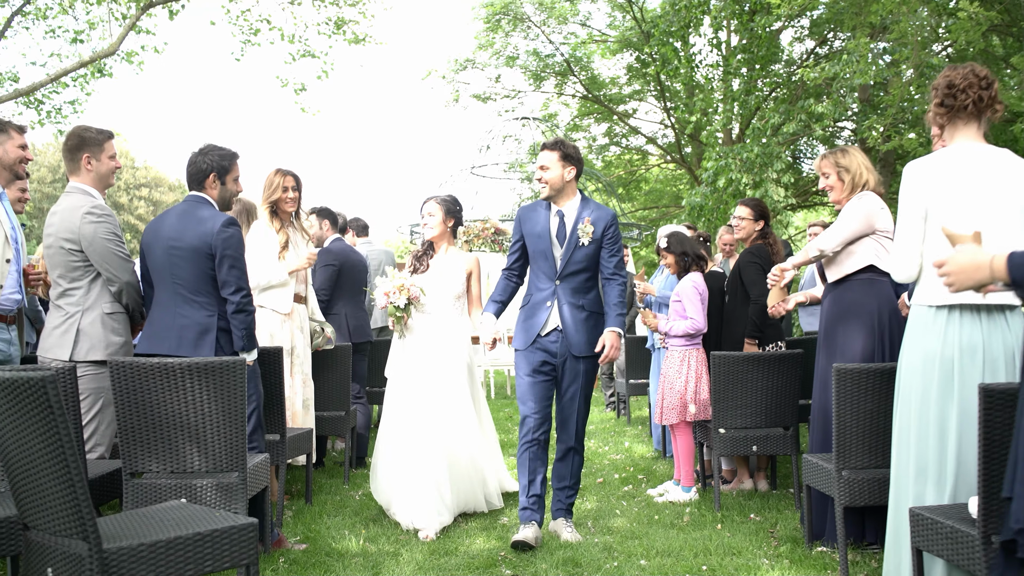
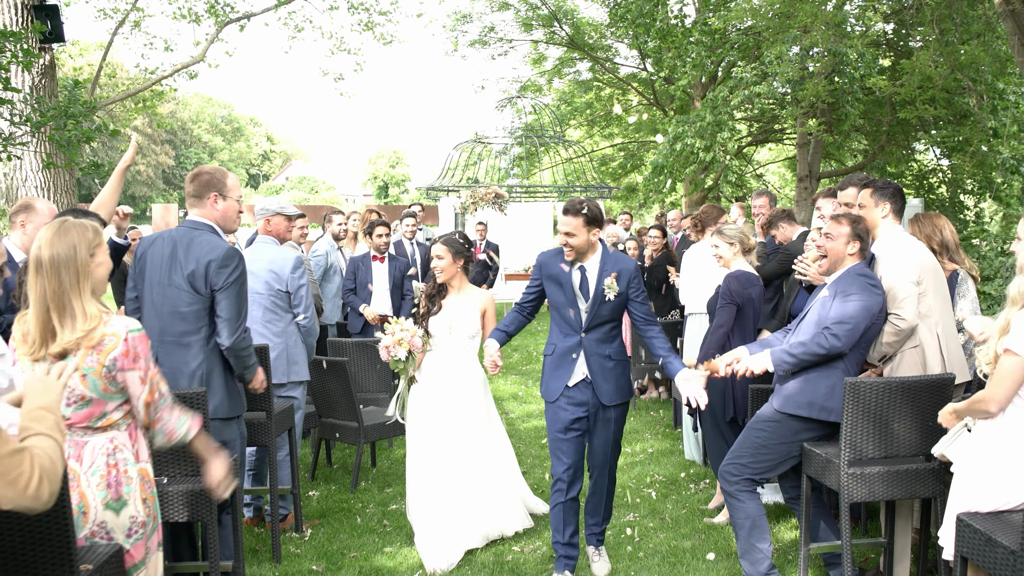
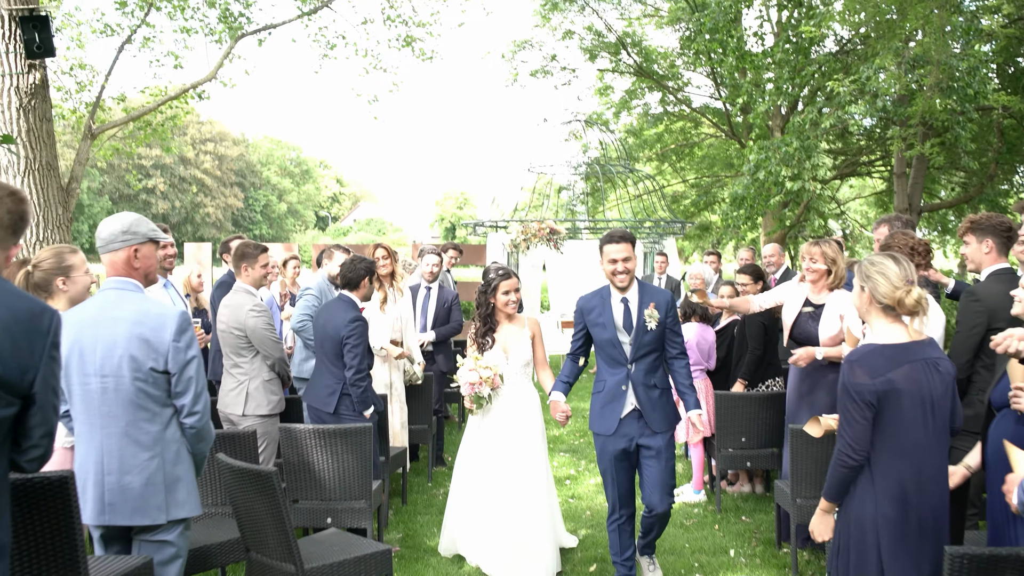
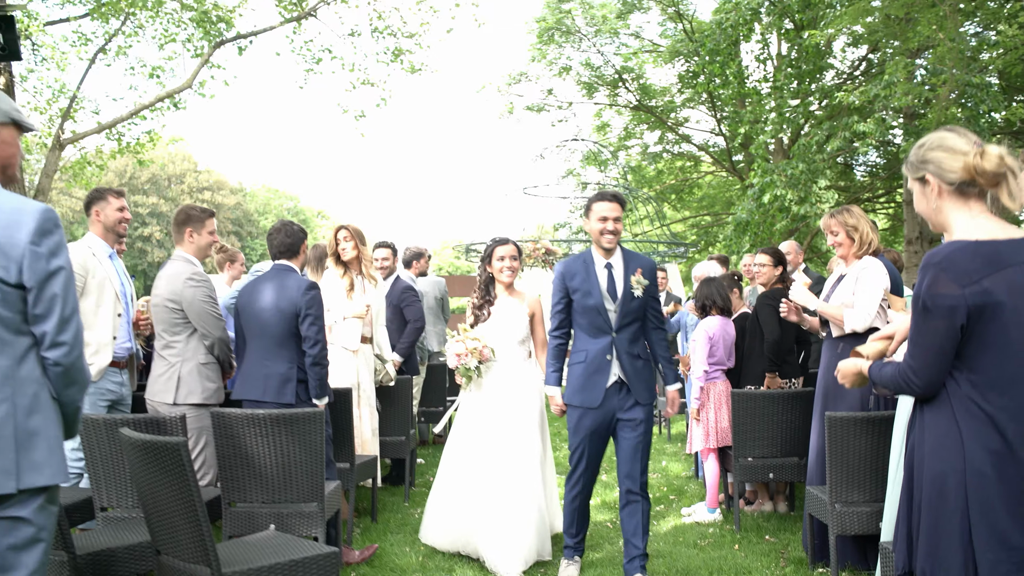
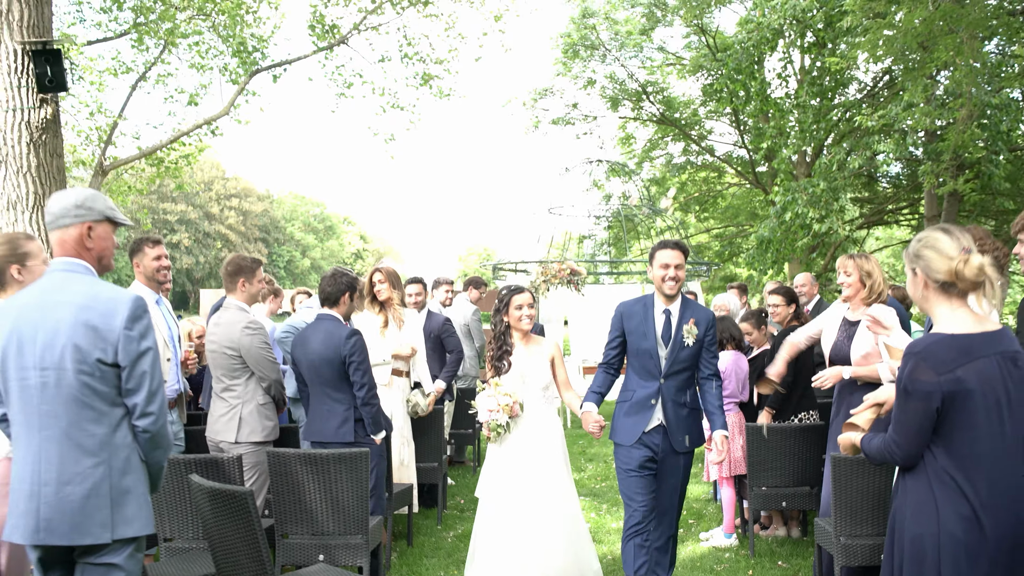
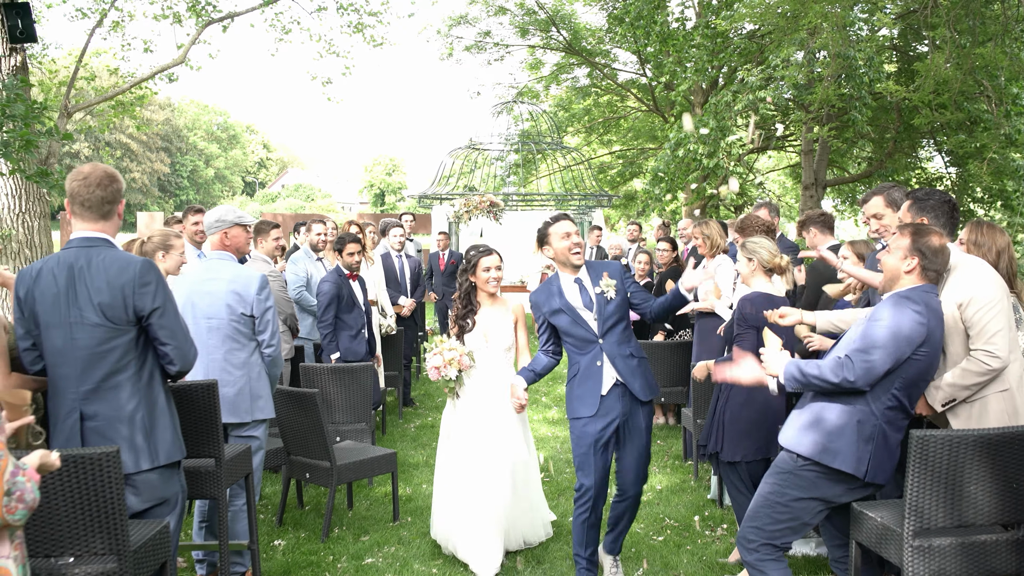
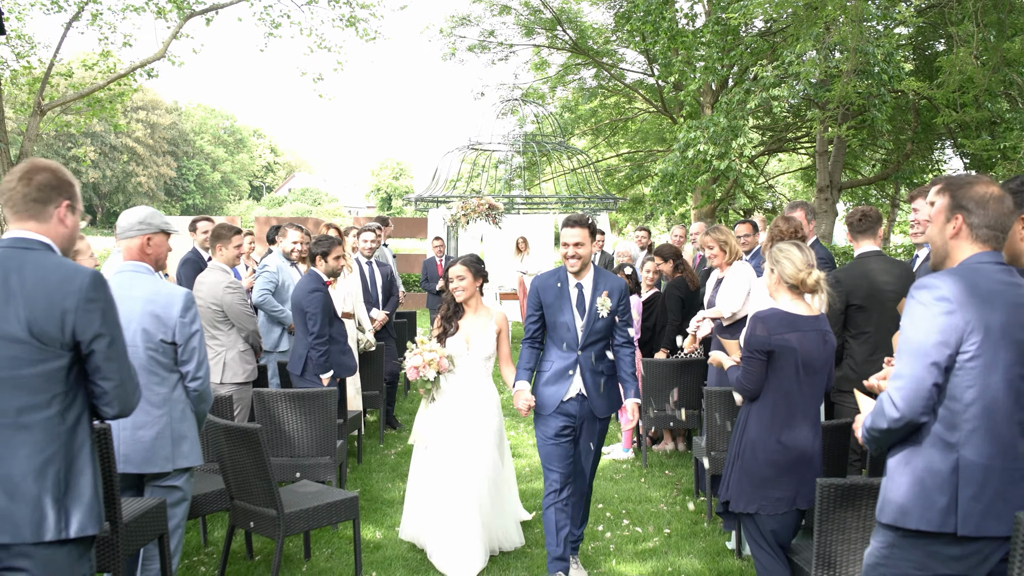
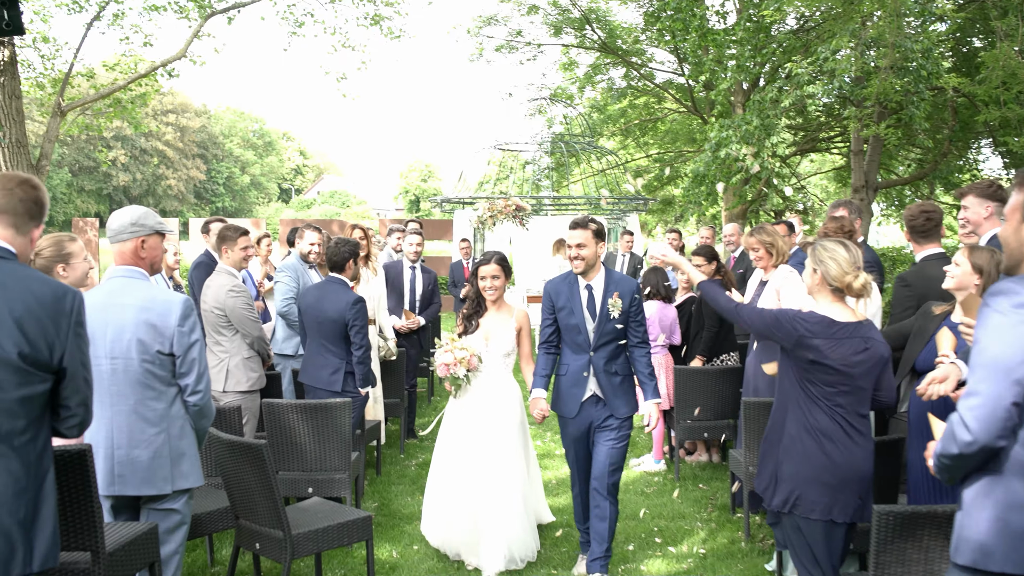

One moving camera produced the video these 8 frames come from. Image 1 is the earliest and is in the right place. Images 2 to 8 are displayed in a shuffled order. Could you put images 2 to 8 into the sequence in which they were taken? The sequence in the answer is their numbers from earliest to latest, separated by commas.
4, 5, 3, 8, 7, 6, 2
